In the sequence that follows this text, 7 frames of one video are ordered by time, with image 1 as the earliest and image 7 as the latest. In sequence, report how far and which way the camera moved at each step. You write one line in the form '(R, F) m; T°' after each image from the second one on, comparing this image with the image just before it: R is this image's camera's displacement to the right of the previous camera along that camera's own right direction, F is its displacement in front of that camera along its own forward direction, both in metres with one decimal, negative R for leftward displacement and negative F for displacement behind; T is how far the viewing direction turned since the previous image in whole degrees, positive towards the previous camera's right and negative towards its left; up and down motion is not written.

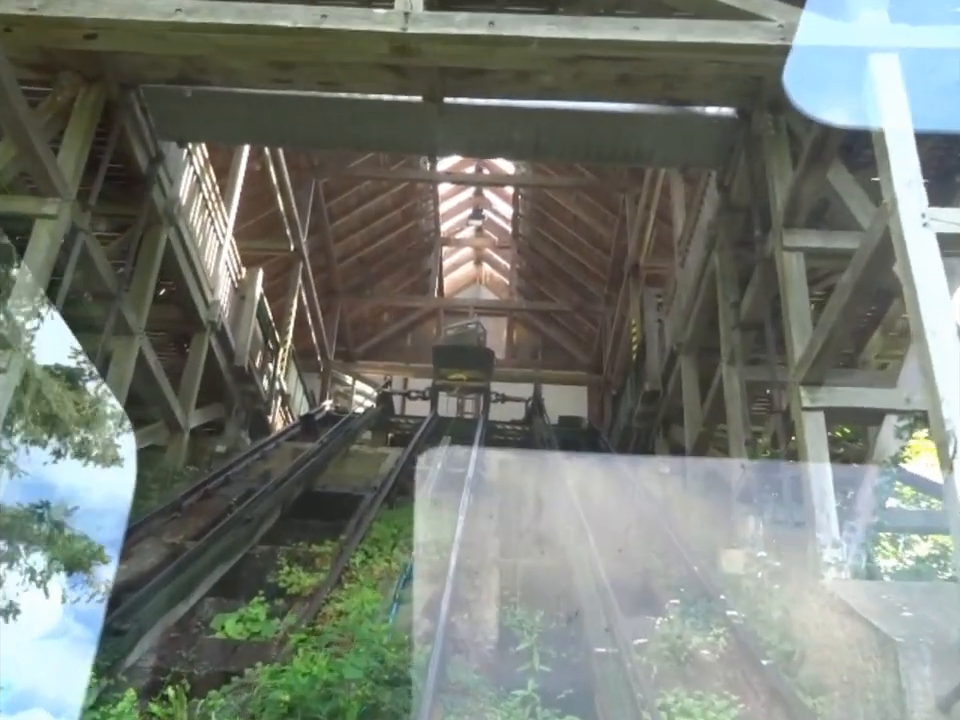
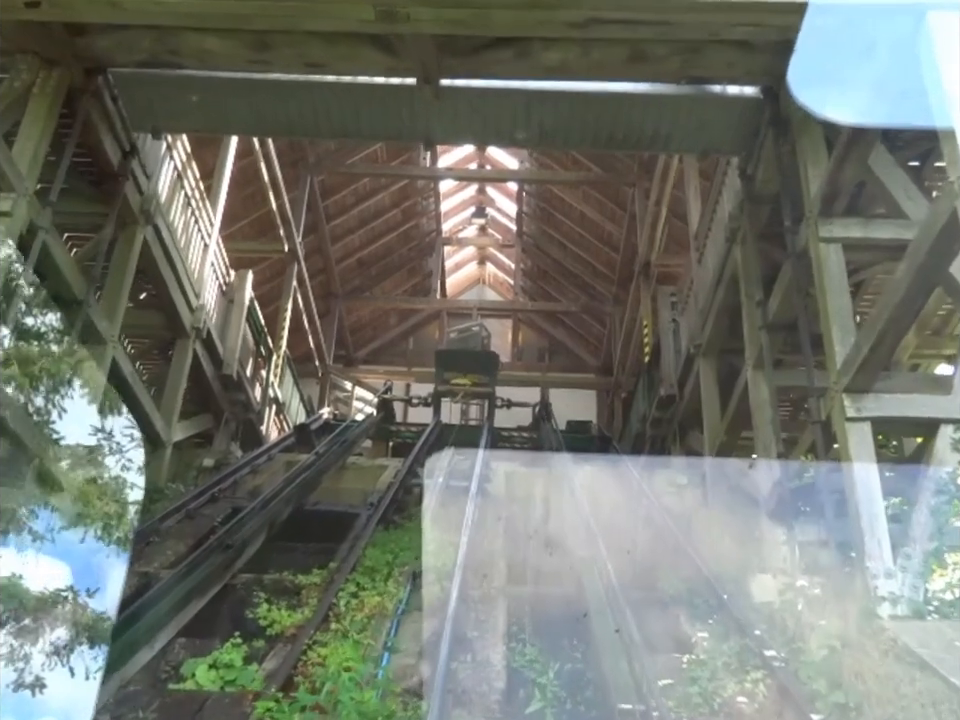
(0.0, +0.6) m; 0°
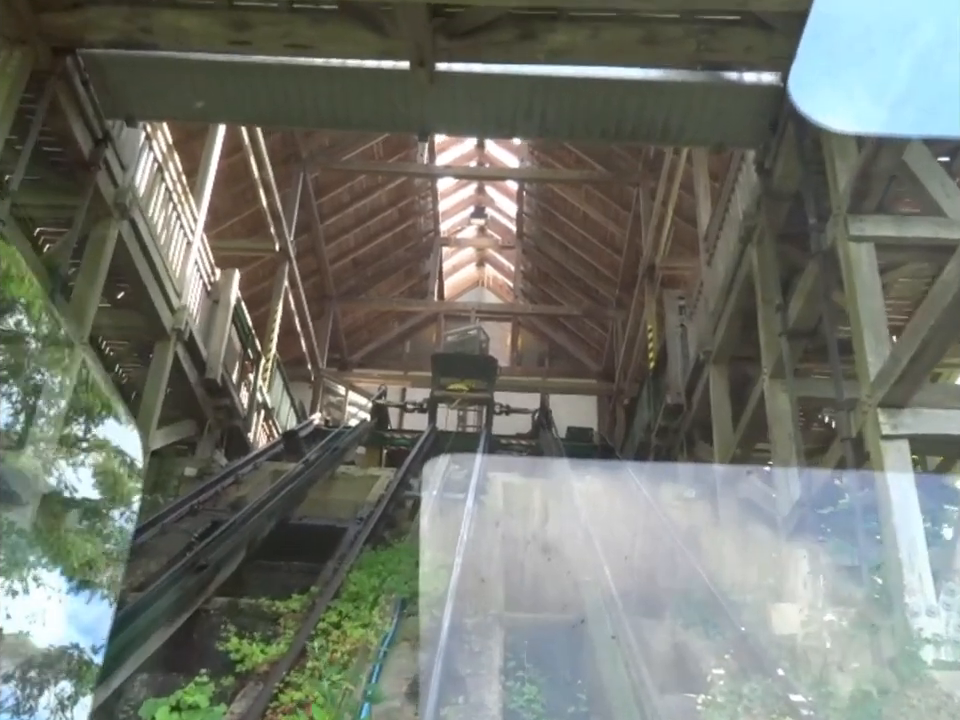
(0.0, +0.5) m; 0°
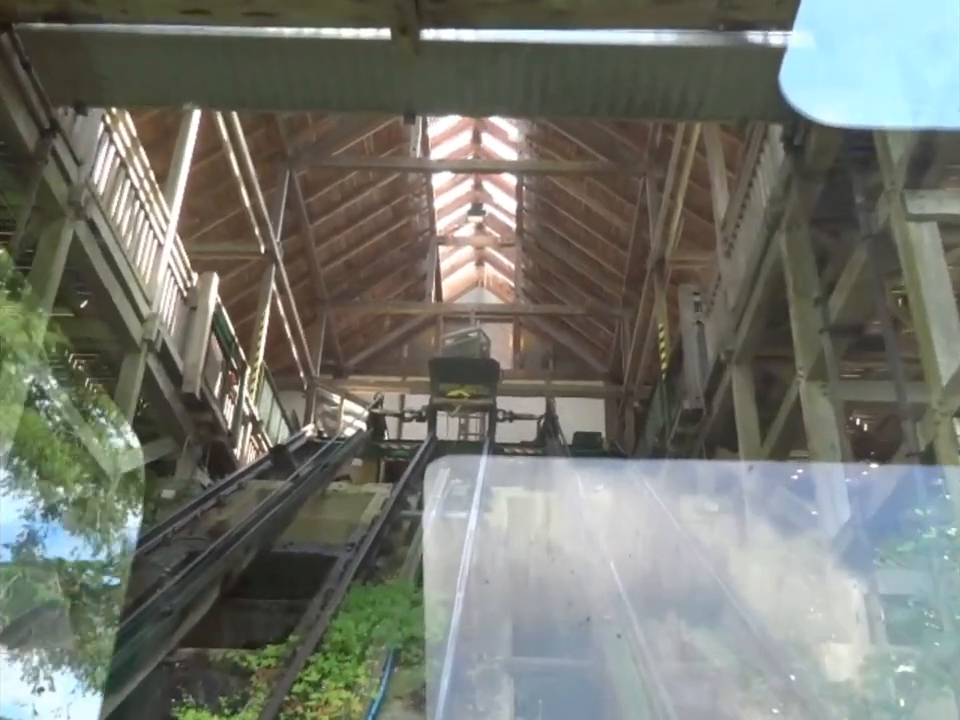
(0.0, +0.7) m; 0°
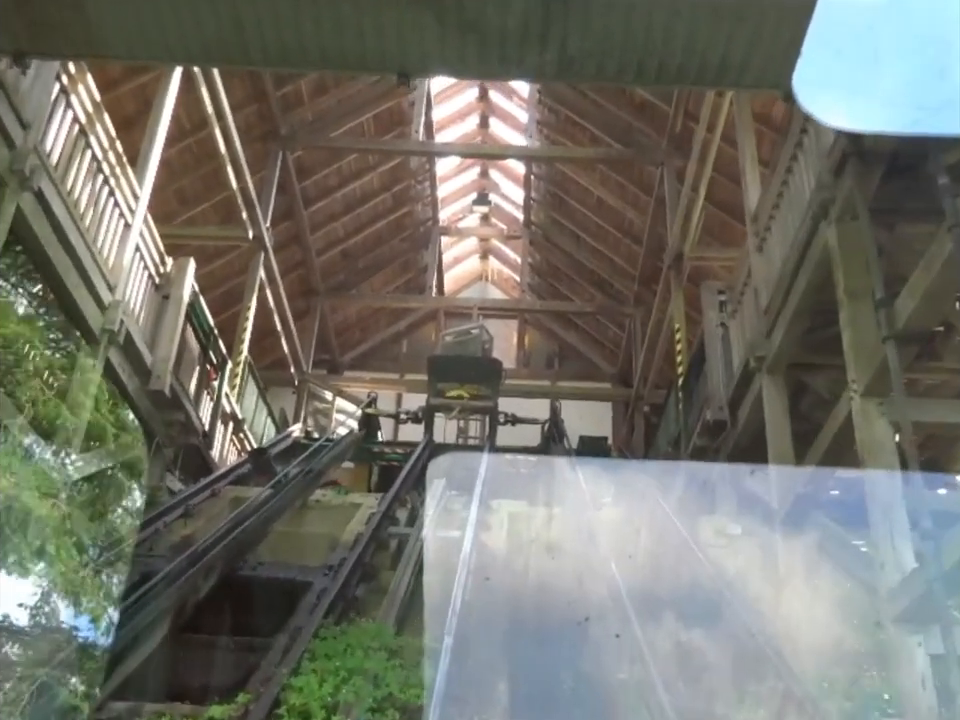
(0.0, +0.8) m; 0°
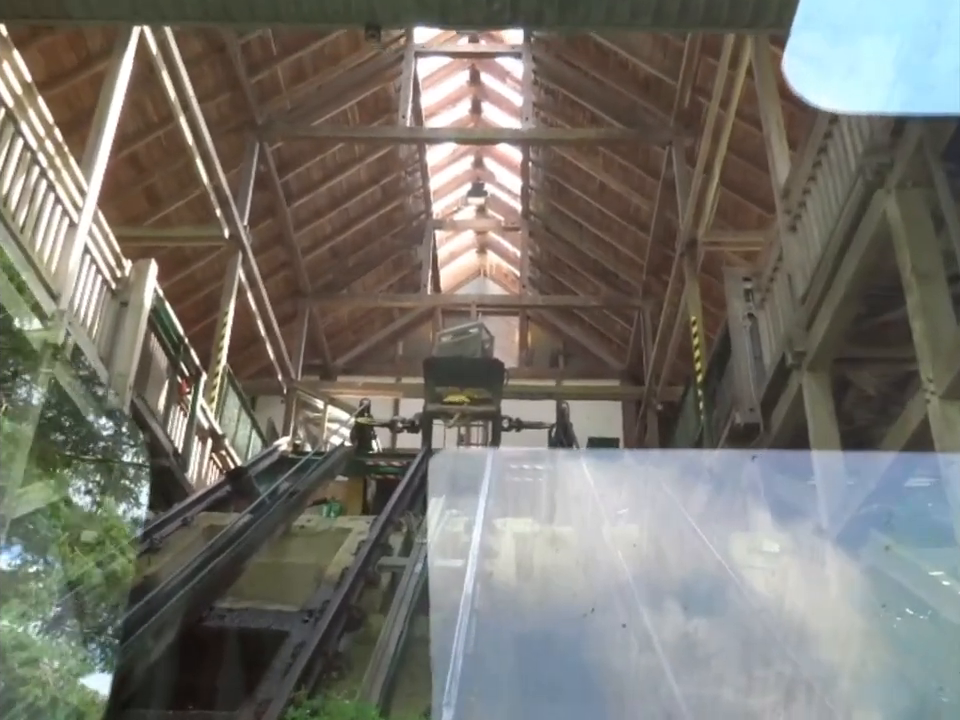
(0.0, +0.8) m; 0°
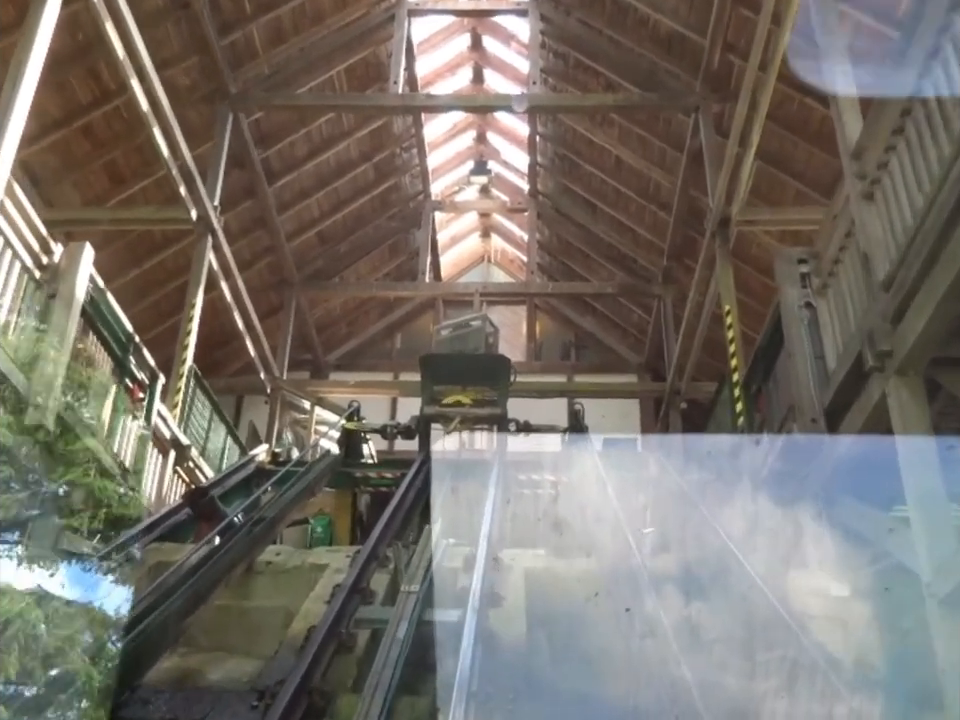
(0.0, +1.2) m; 0°
